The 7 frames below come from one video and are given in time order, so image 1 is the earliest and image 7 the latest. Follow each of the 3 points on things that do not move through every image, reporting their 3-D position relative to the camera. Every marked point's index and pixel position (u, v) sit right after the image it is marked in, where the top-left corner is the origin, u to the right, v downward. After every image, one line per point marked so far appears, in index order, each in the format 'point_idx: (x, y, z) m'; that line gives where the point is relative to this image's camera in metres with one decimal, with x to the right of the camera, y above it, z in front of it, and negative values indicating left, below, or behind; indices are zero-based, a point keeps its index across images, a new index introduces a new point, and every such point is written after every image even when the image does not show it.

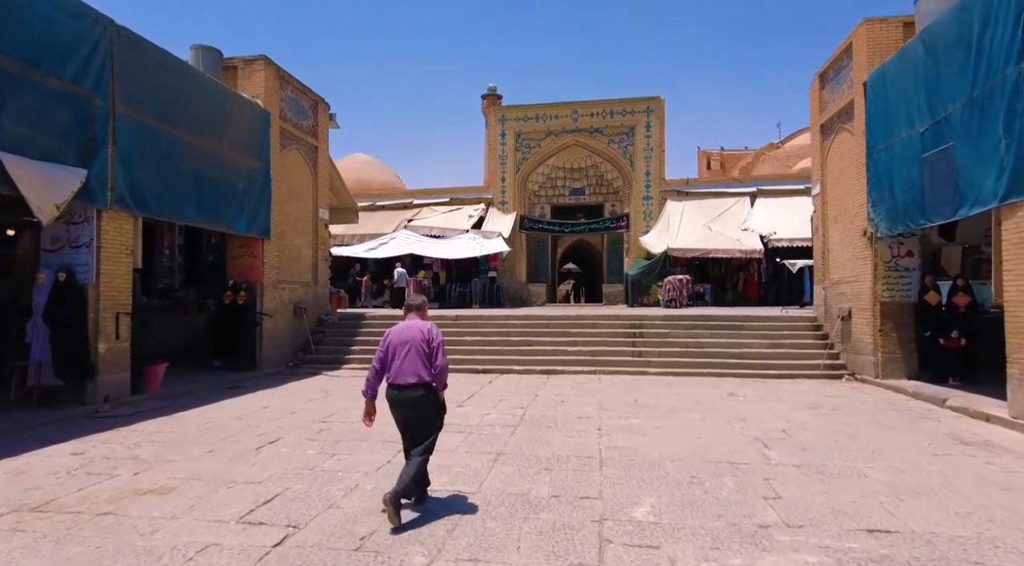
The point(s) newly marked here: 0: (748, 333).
0: (+4.2, -0.9, +11.3) m
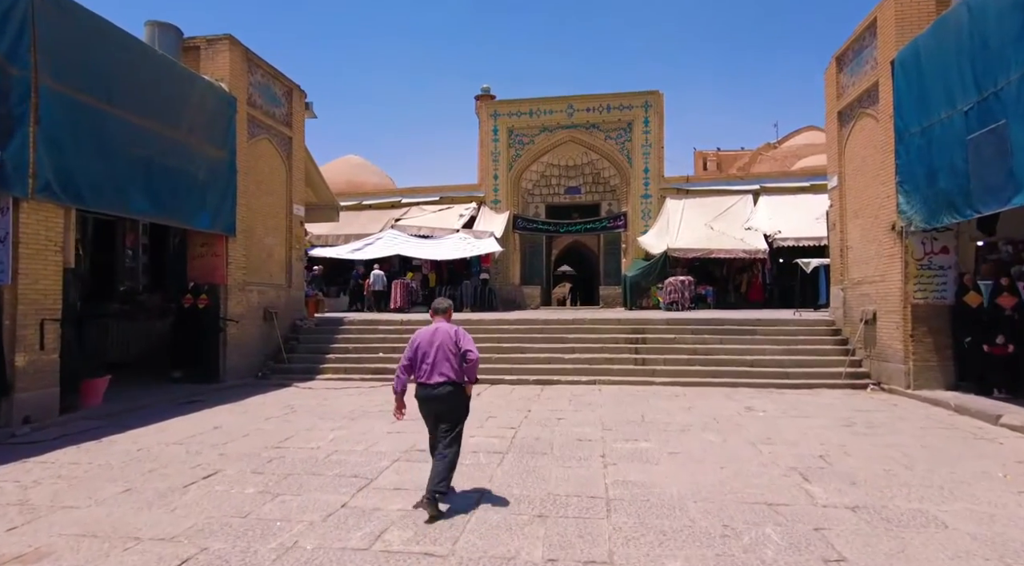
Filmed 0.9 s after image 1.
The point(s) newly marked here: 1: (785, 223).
0: (+4.1, -0.9, +10.4) m
1: (+8.3, +1.8, +19.3) m
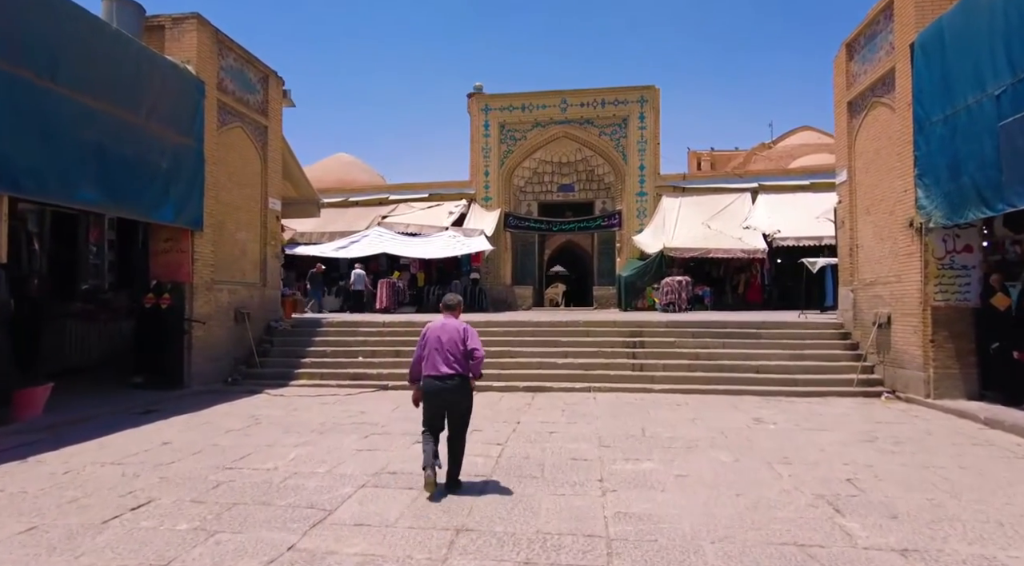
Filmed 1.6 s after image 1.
0: (+3.9, -0.9, +9.8) m
1: (+8.0, +1.8, +18.7) m
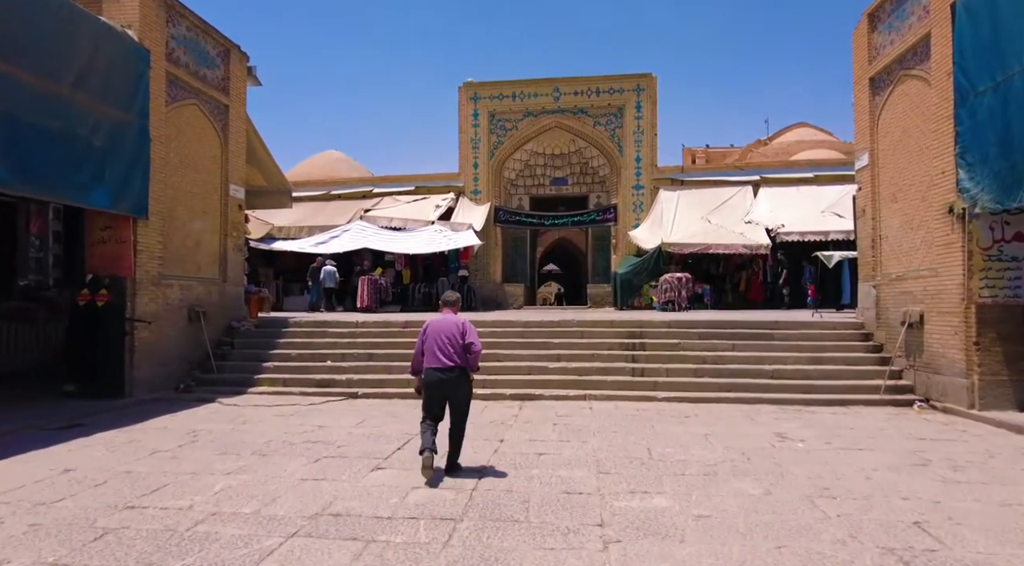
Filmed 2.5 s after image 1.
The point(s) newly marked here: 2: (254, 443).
0: (+3.7, -0.9, +8.8) m
1: (+7.7, +1.9, +17.8) m
2: (-2.3, -1.4, +5.6) m
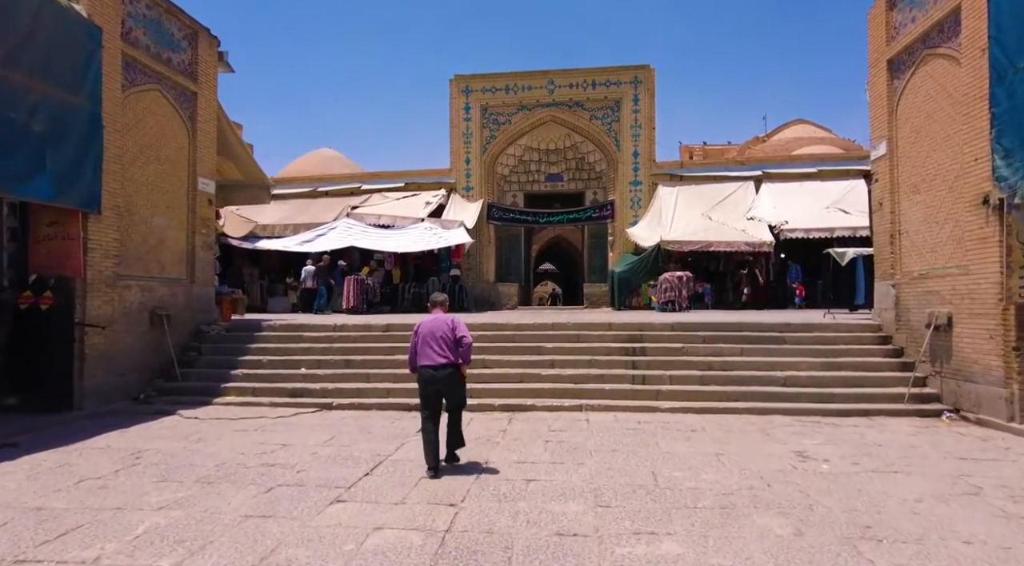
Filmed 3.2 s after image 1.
0: (+3.6, -0.9, +8.2) m
1: (+7.5, +1.9, +17.1) m
2: (-2.4, -1.4, +4.9) m
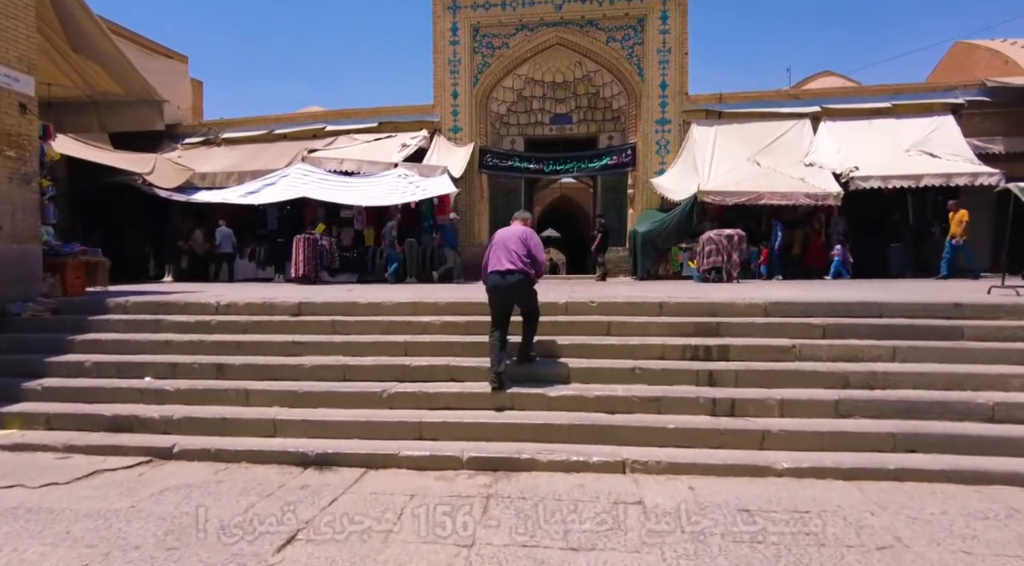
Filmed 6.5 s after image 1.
0: (+3.5, -0.5, +4.7) m
1: (+7.5, +2.7, +13.5) m
2: (-2.5, -1.2, +1.5) m
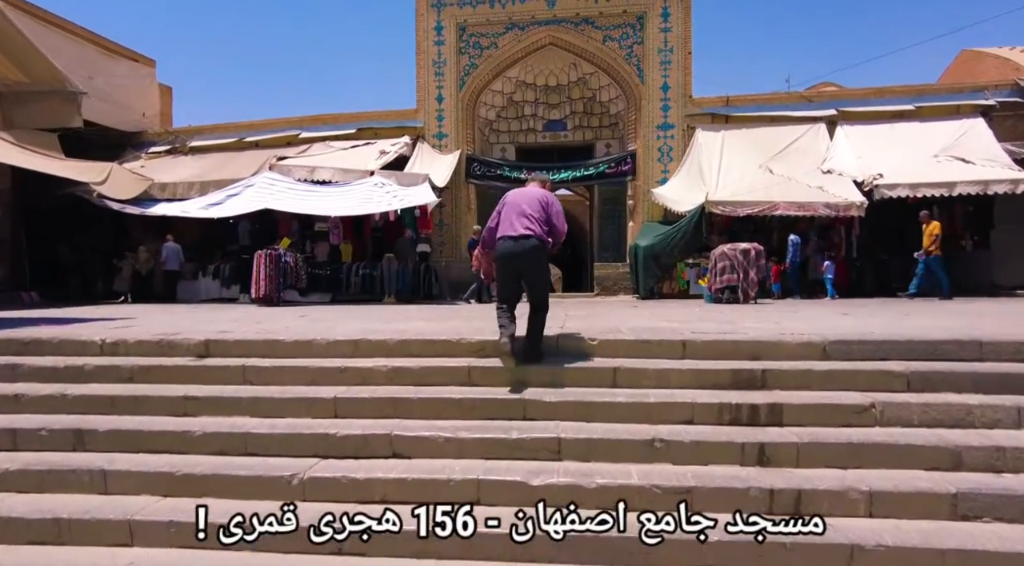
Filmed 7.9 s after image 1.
0: (+3.3, -0.7, +3.3) m
1: (+7.2, +2.3, +12.3) m
2: (-2.7, -1.3, +0.1) m
